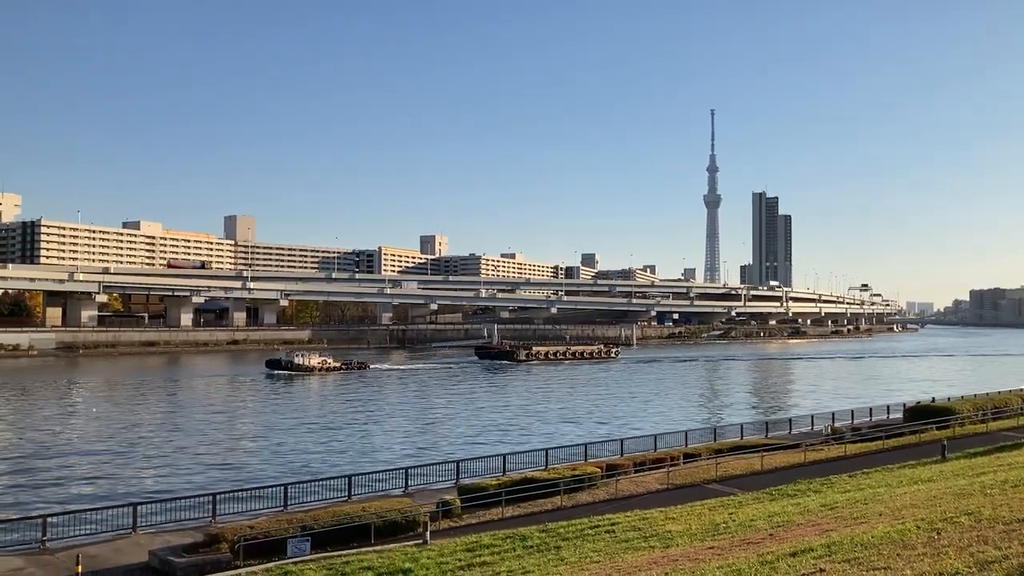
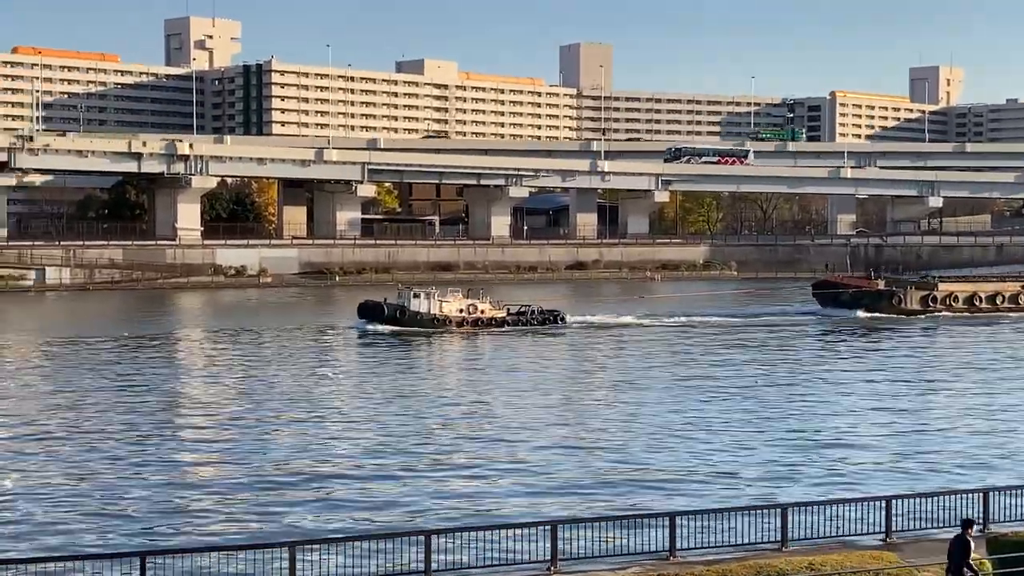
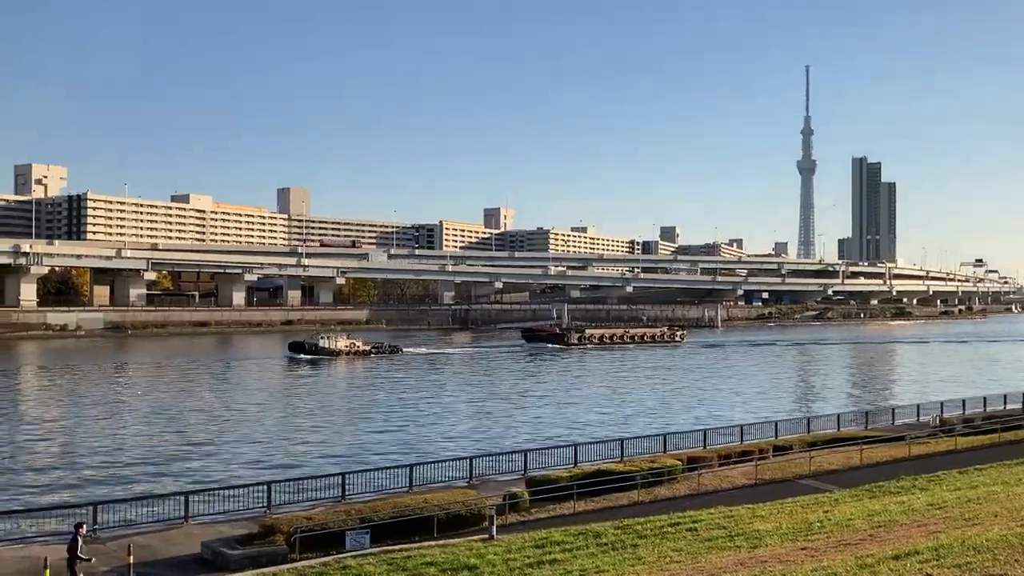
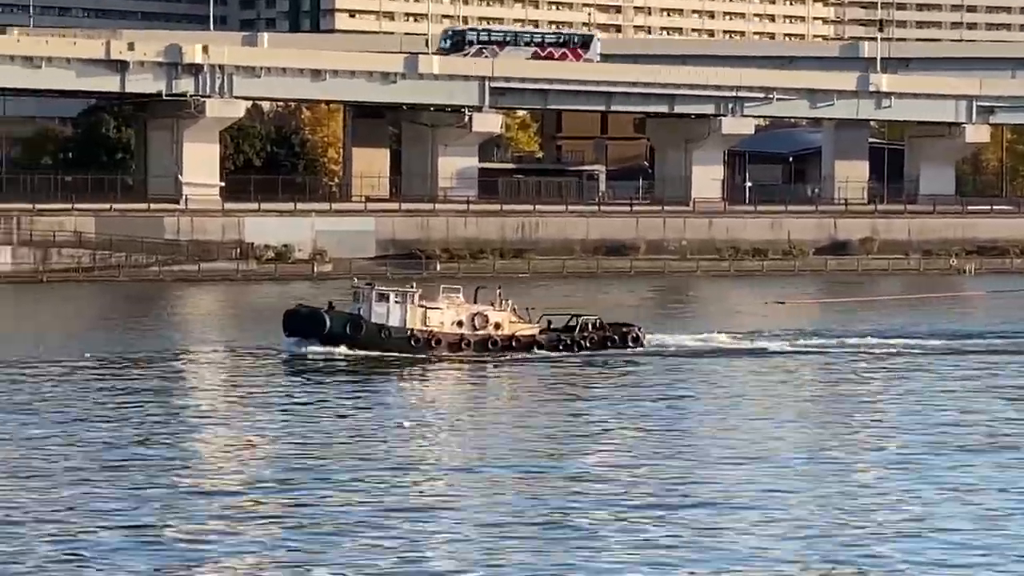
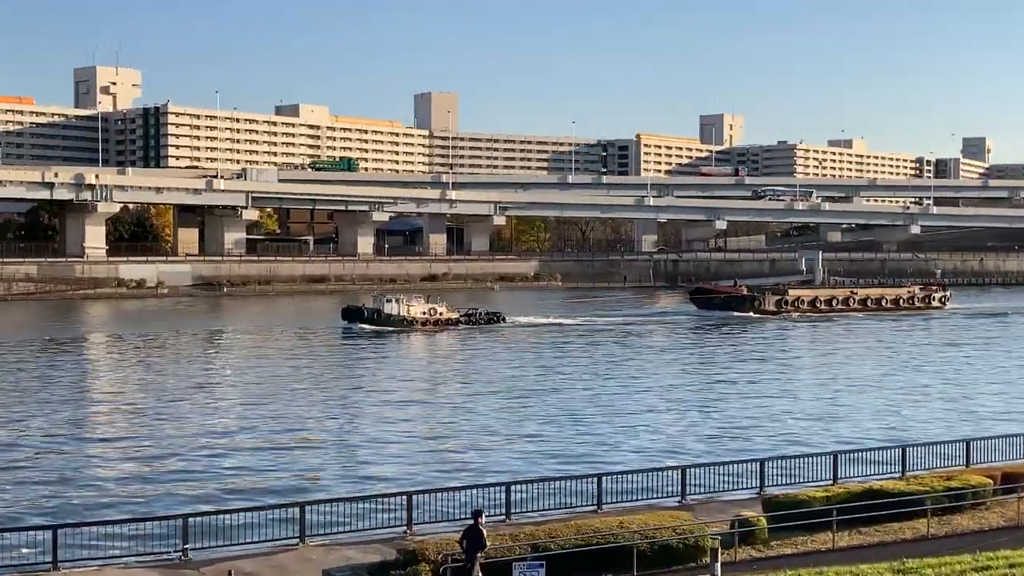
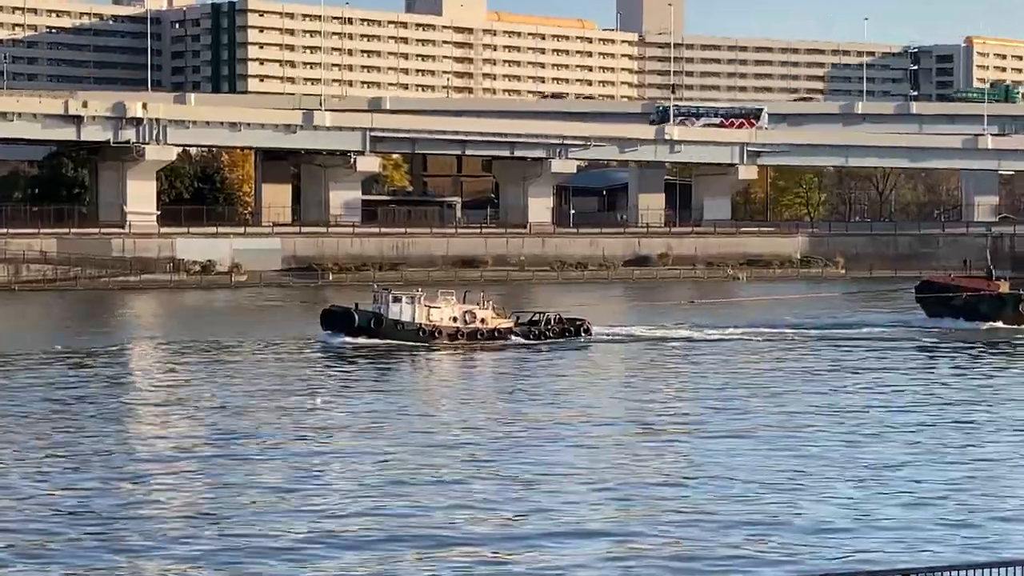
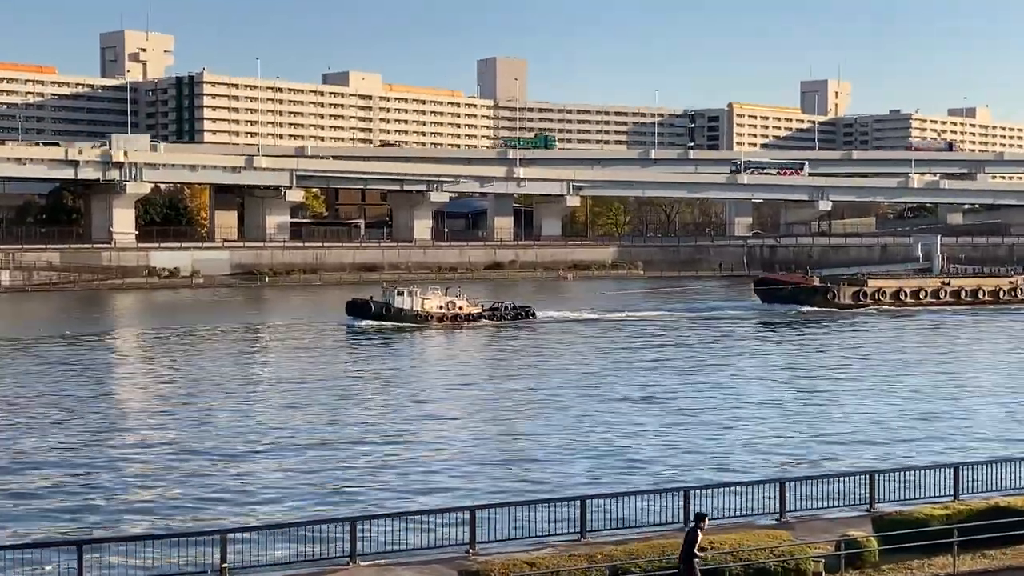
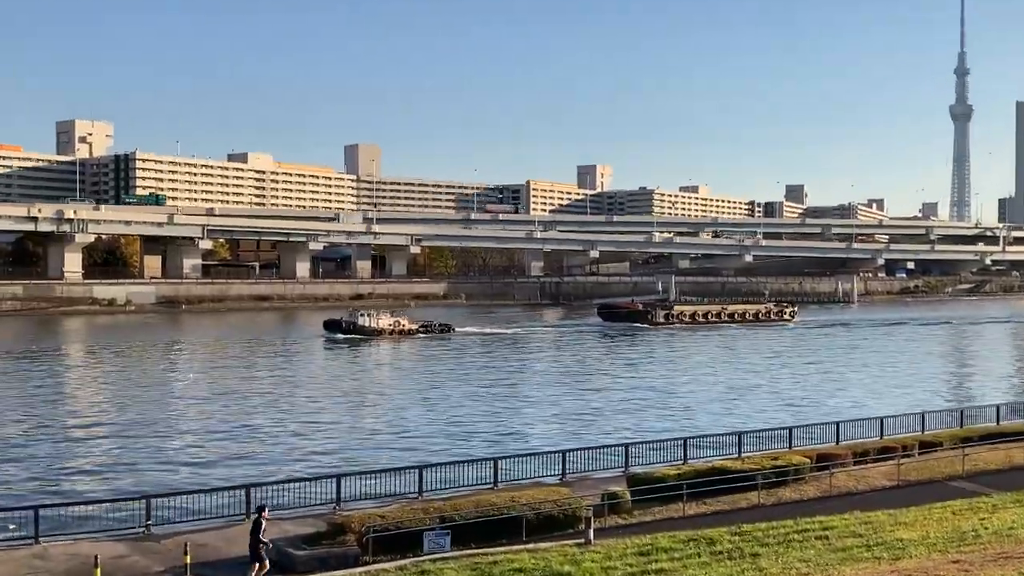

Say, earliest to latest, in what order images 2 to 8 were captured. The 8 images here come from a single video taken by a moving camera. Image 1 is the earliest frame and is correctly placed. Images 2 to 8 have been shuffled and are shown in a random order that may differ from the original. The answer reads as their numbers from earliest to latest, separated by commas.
3, 8, 5, 7, 2, 6, 4
